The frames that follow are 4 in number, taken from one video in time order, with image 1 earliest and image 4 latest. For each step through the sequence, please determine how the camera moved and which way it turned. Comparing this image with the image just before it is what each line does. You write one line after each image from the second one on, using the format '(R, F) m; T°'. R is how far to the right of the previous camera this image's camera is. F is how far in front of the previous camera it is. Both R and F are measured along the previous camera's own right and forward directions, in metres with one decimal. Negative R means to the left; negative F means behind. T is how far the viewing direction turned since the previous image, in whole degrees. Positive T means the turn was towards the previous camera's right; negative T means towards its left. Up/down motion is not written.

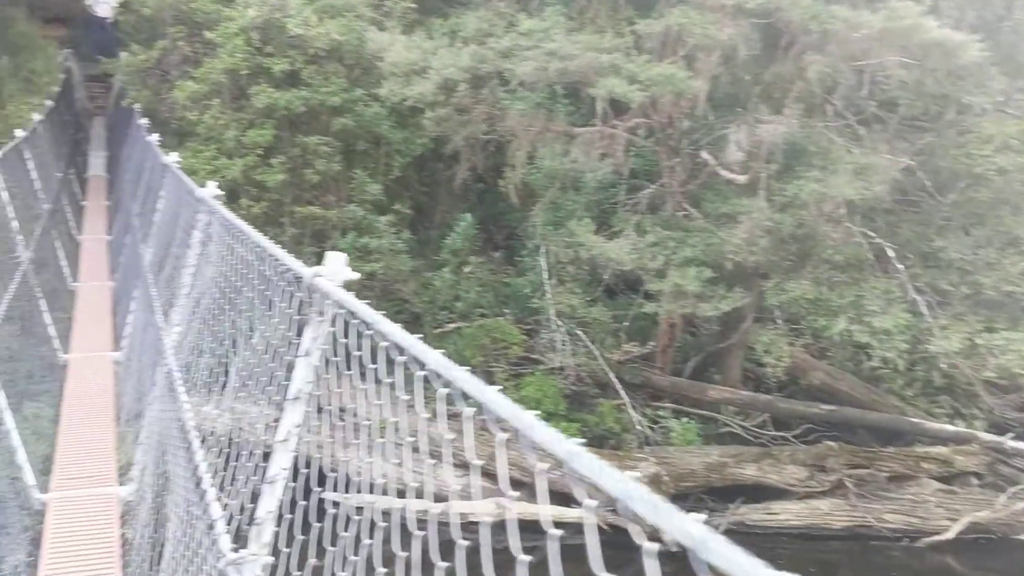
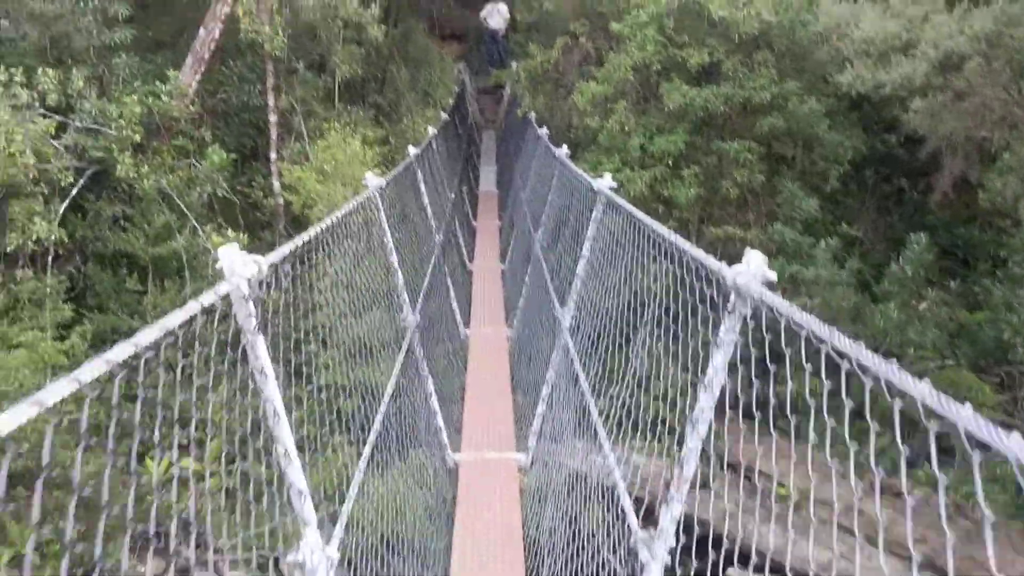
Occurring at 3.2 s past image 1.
(-0.5, +1.1) m; -21°
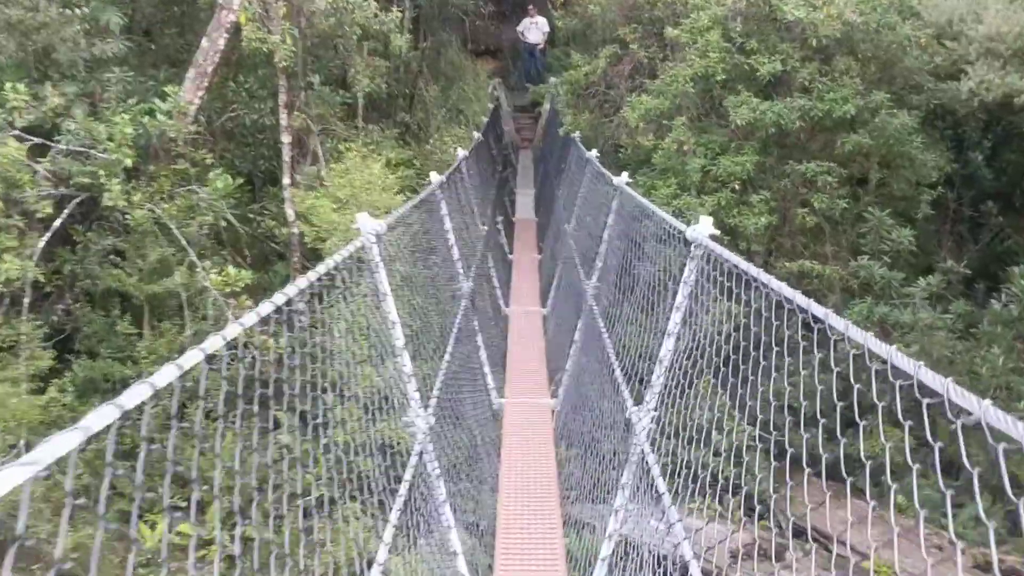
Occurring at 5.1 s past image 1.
(0.0, +0.7) m; -2°
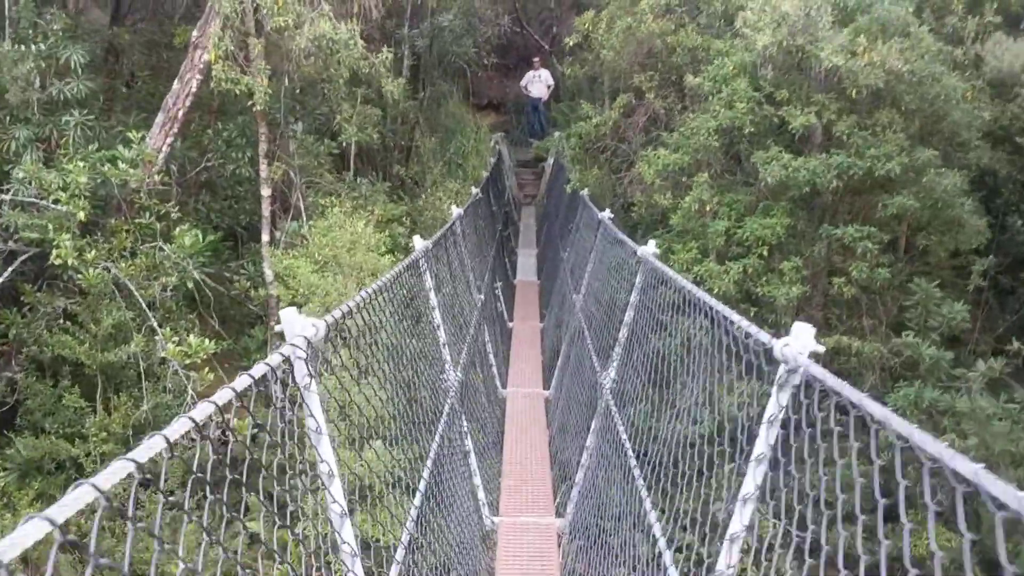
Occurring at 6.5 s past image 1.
(0.0, +0.5) m; 0°
